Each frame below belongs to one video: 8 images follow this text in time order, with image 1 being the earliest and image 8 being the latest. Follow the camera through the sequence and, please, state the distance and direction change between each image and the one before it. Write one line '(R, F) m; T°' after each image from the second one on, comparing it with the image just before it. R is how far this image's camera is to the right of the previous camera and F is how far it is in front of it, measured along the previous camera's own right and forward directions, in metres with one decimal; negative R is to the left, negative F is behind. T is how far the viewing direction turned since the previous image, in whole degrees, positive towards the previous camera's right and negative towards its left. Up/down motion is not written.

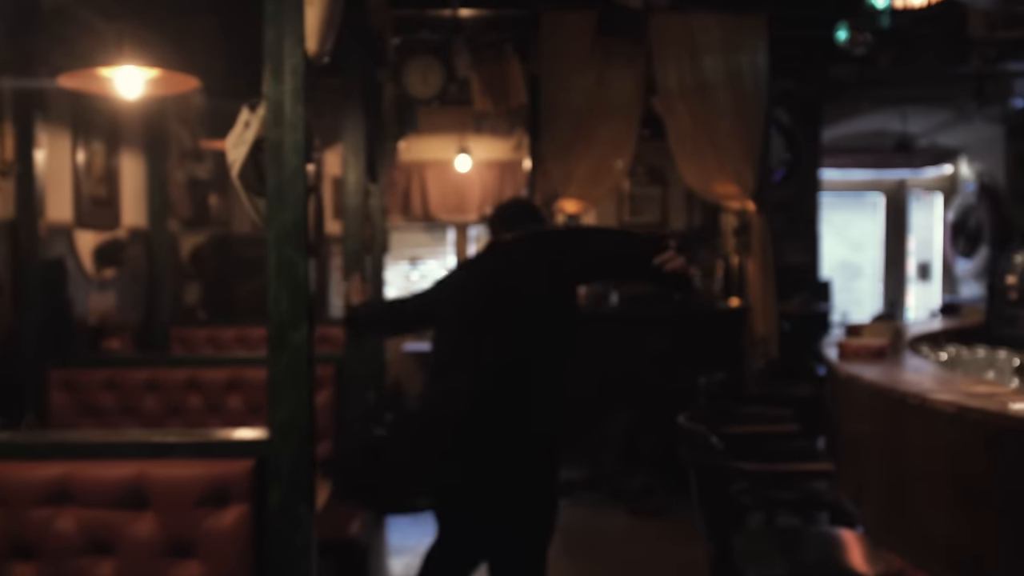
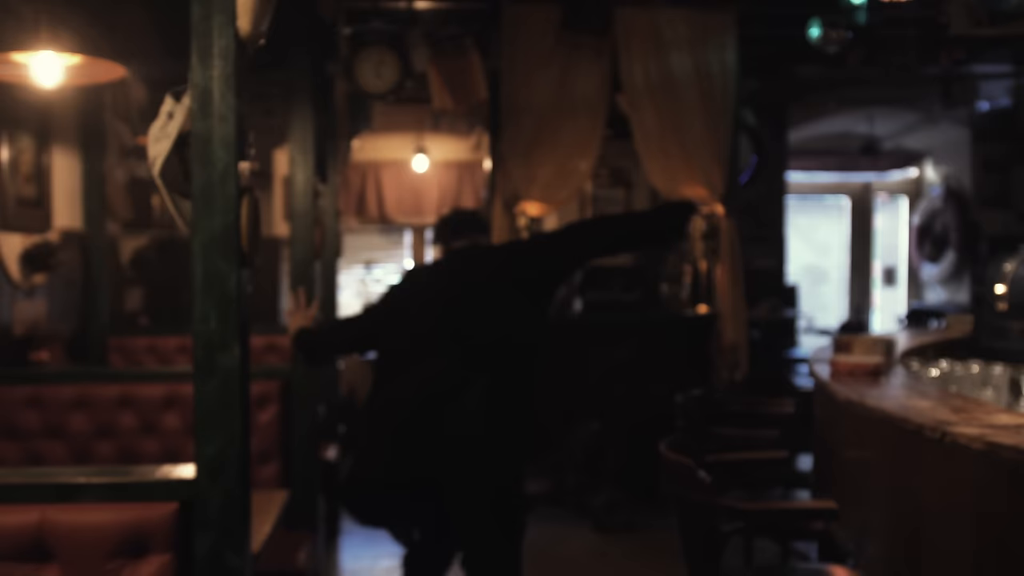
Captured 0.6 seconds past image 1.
(0.0, +0.2) m; +2°
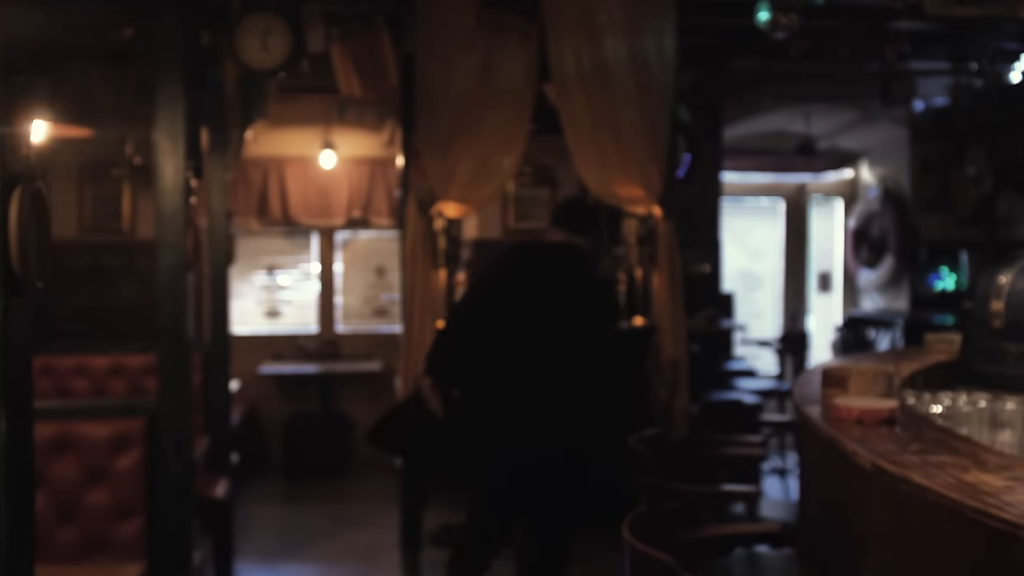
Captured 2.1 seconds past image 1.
(0.0, +0.5) m; +5°
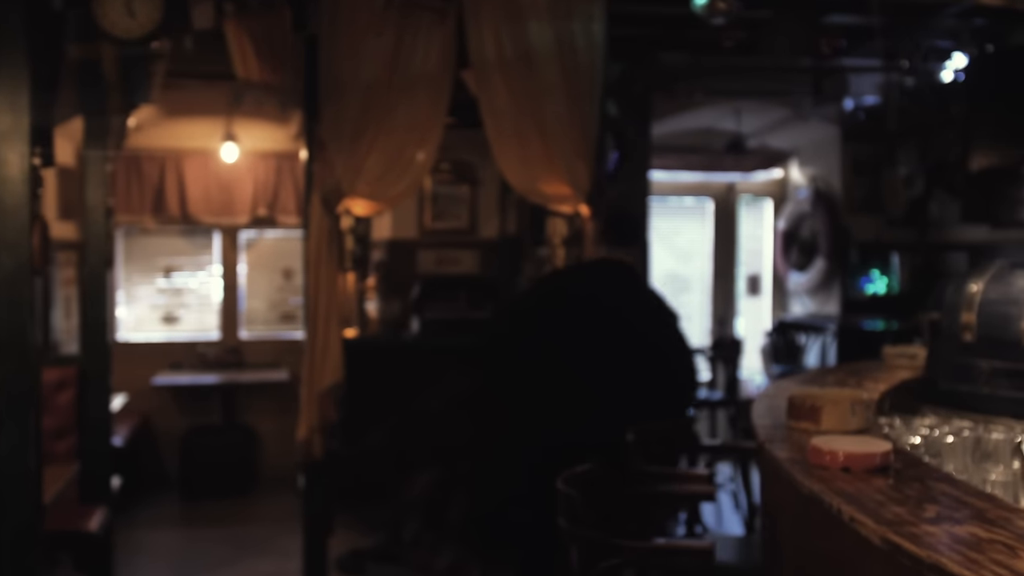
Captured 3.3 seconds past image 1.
(0.0, +0.3) m; +4°
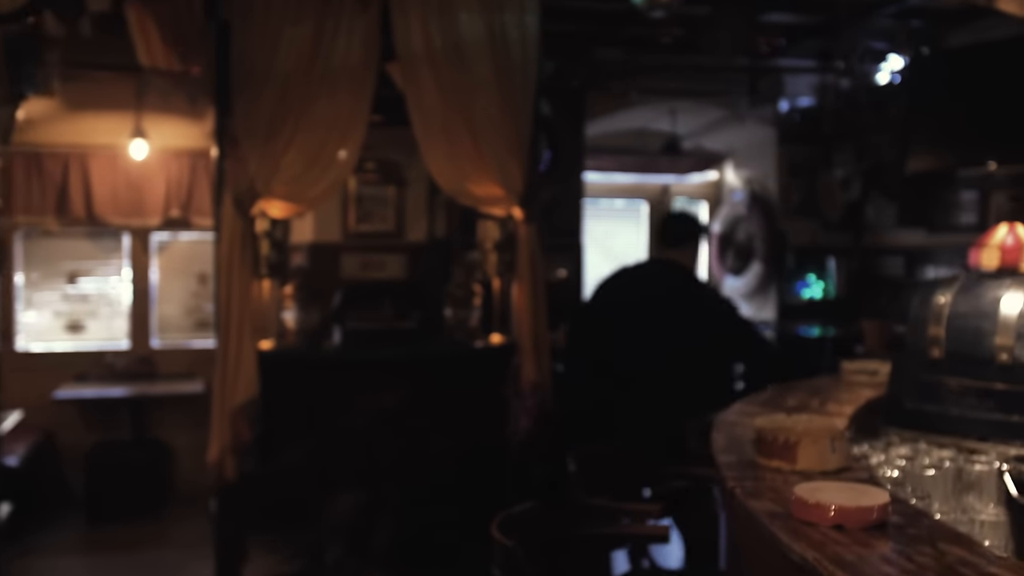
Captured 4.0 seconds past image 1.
(0.0, +0.2) m; +4°
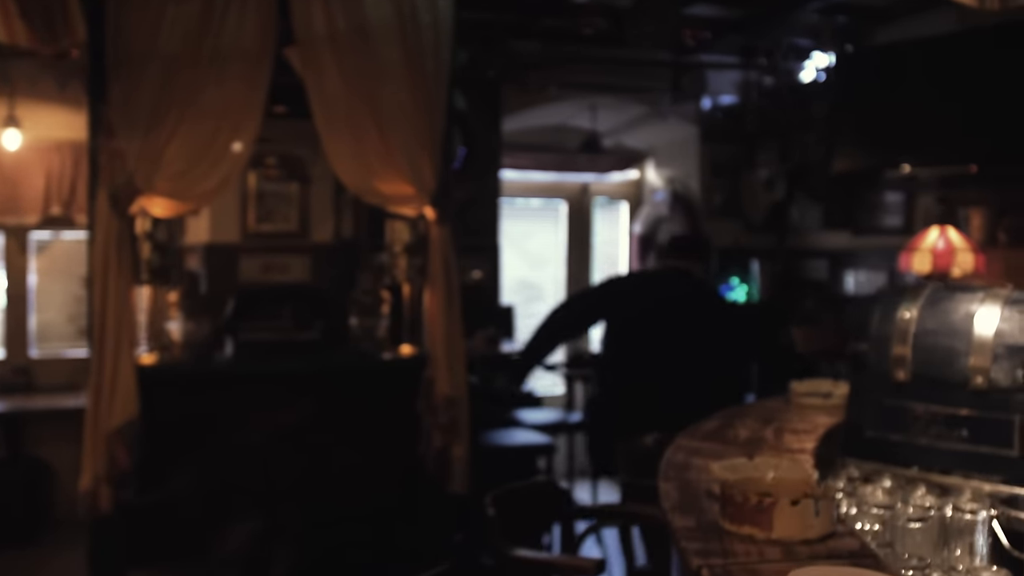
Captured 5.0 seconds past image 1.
(0.0, +0.3) m; +5°
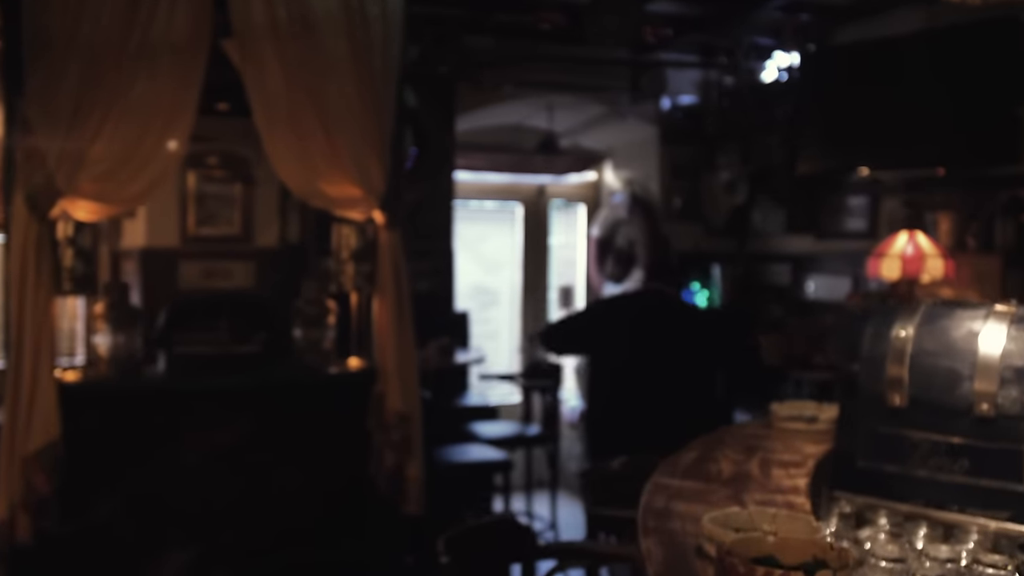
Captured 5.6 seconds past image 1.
(0.0, +0.2) m; +3°
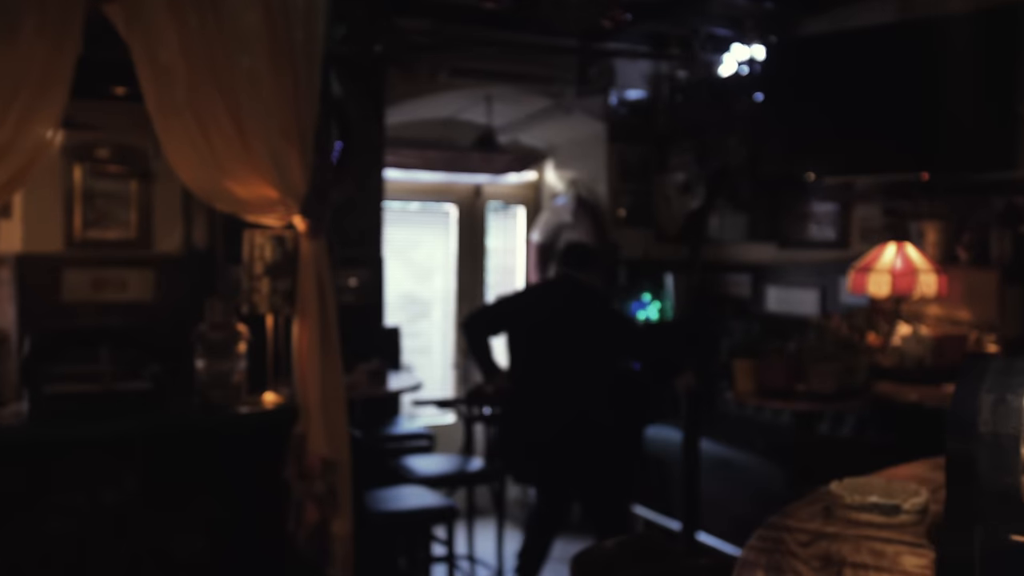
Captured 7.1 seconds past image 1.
(-0.1, +0.5) m; +5°
